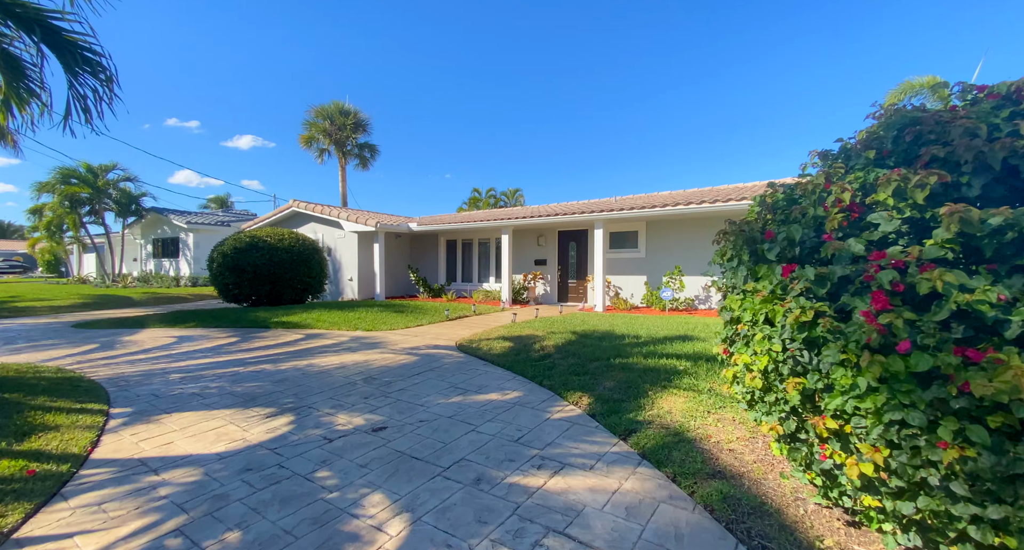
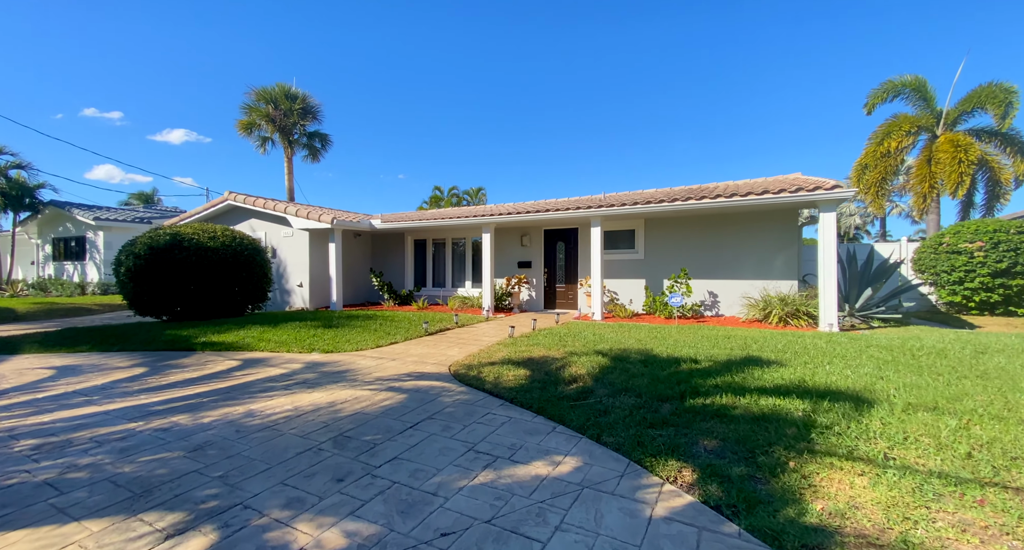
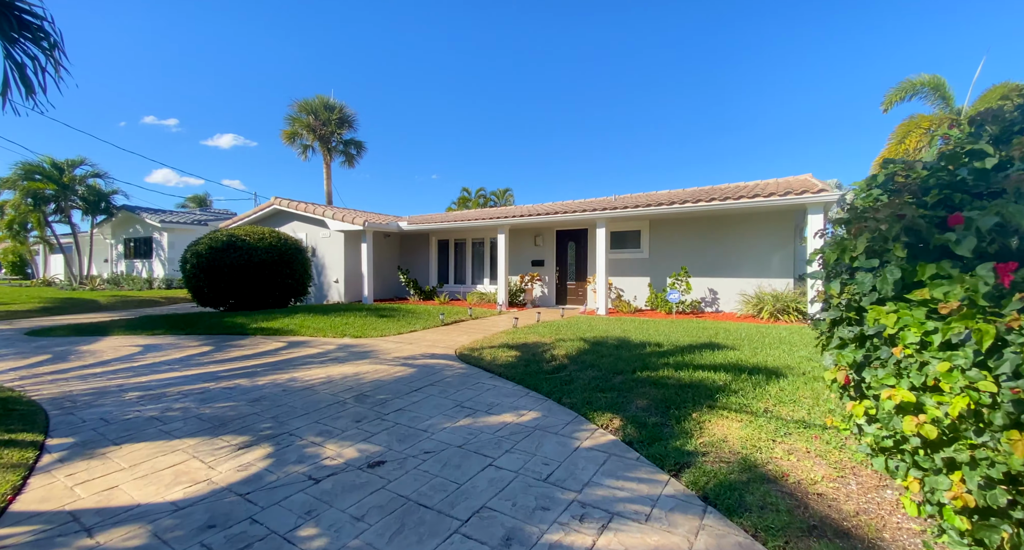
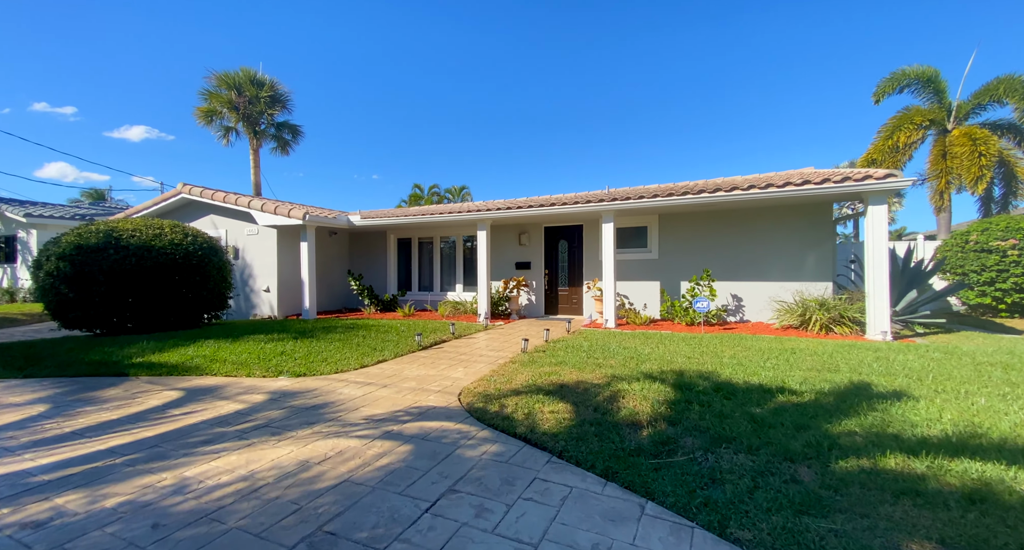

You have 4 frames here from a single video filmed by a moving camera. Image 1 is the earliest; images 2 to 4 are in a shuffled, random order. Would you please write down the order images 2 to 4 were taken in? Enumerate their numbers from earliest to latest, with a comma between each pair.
3, 2, 4
